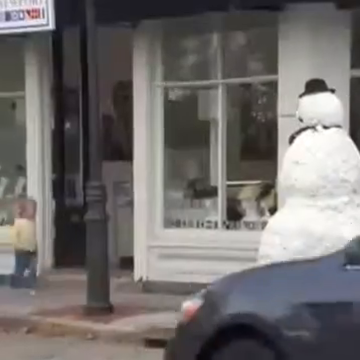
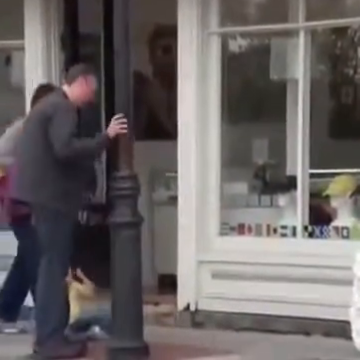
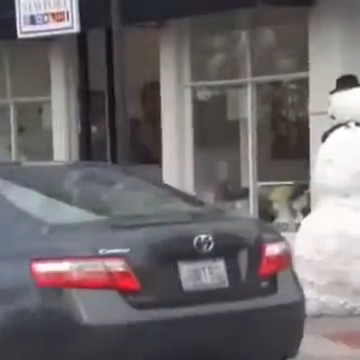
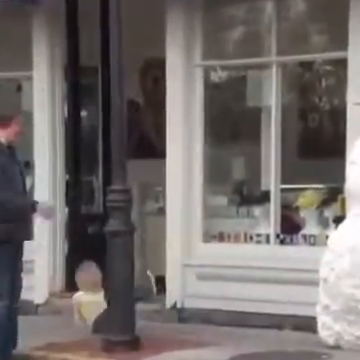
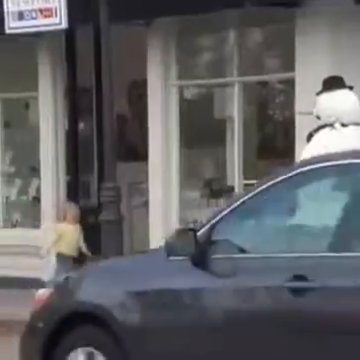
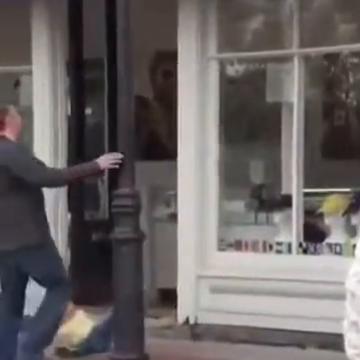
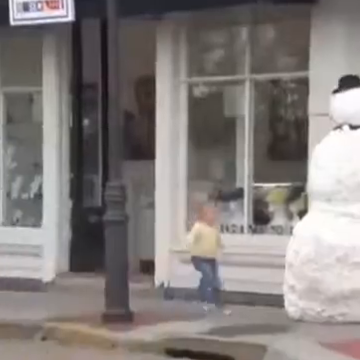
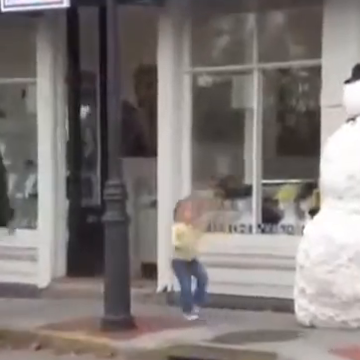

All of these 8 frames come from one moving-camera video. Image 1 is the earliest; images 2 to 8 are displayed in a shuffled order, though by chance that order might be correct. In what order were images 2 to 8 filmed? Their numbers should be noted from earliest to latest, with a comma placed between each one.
5, 3, 7, 8, 4, 6, 2
